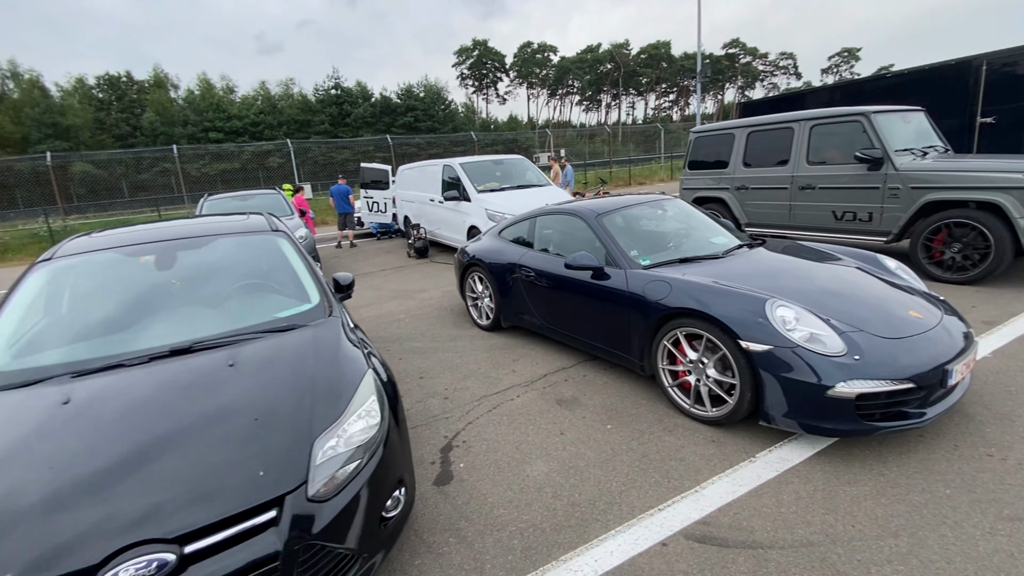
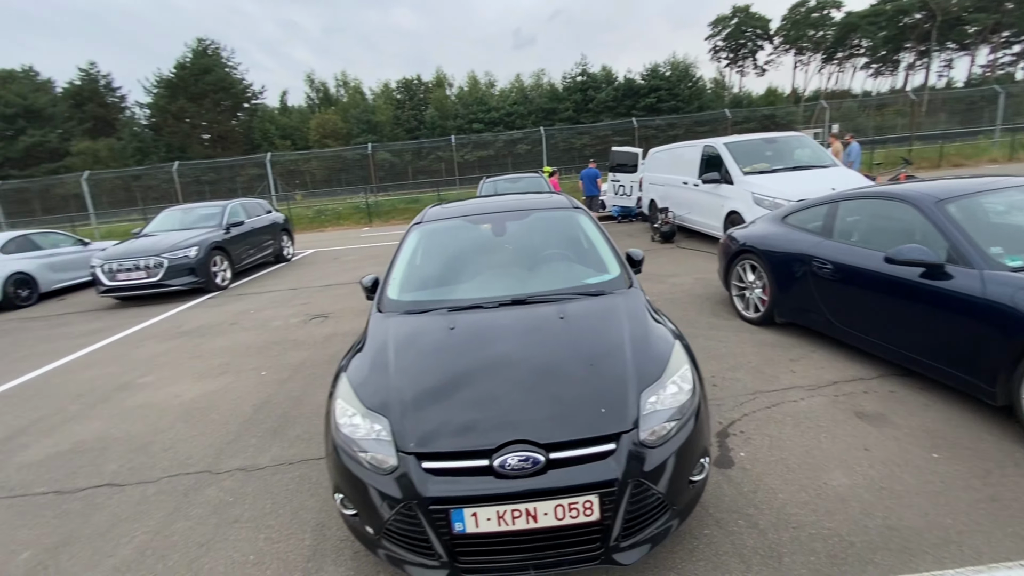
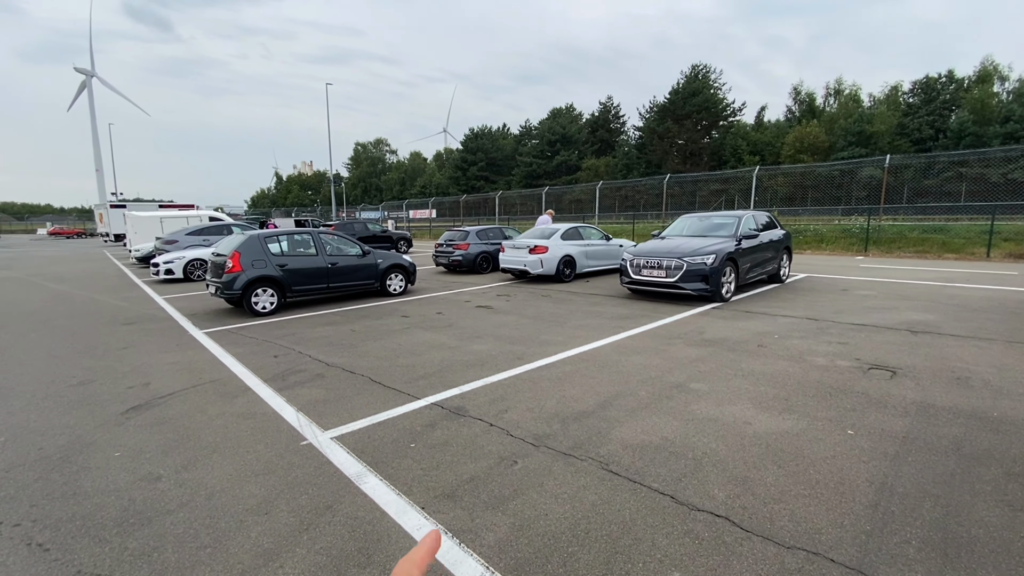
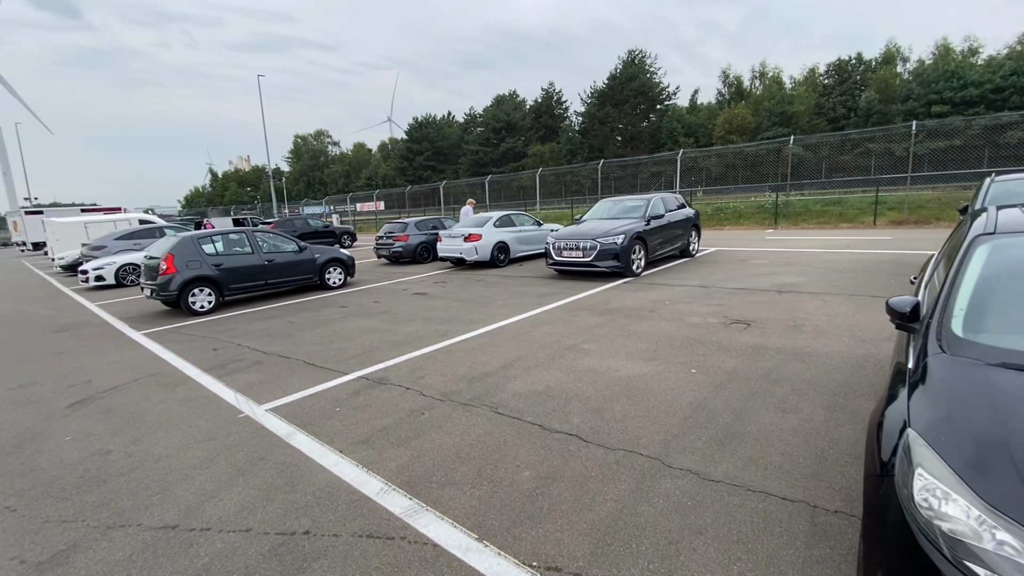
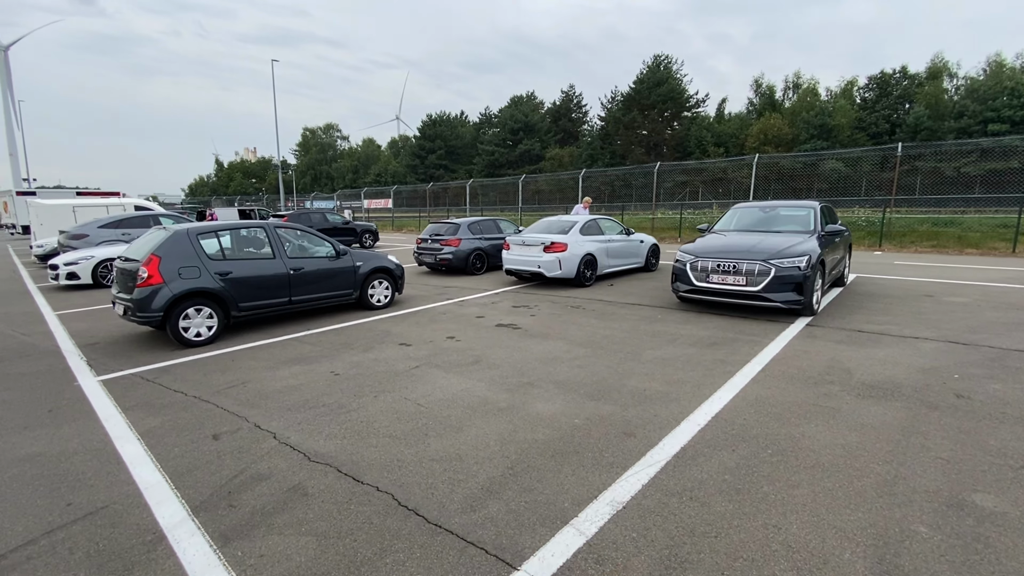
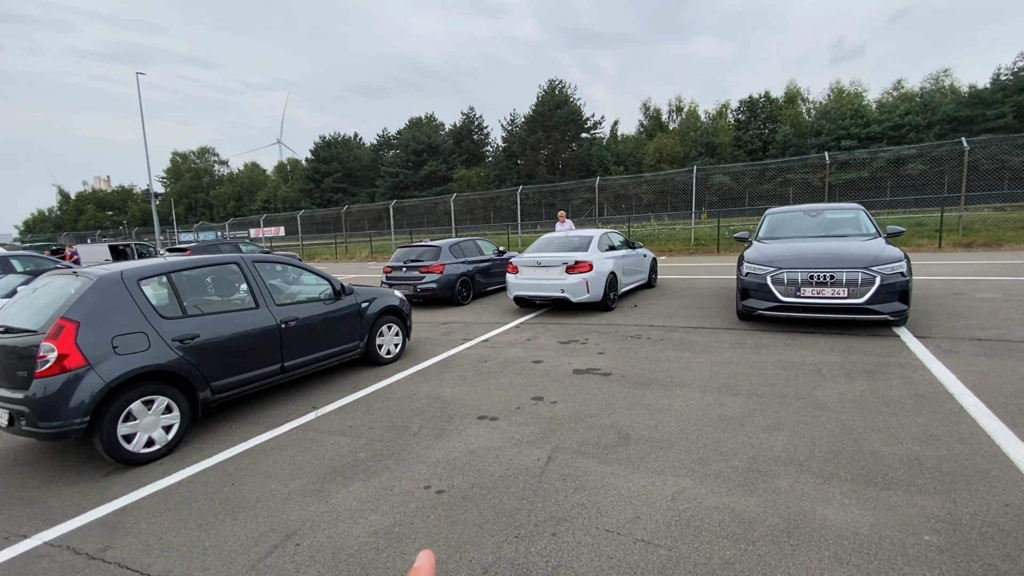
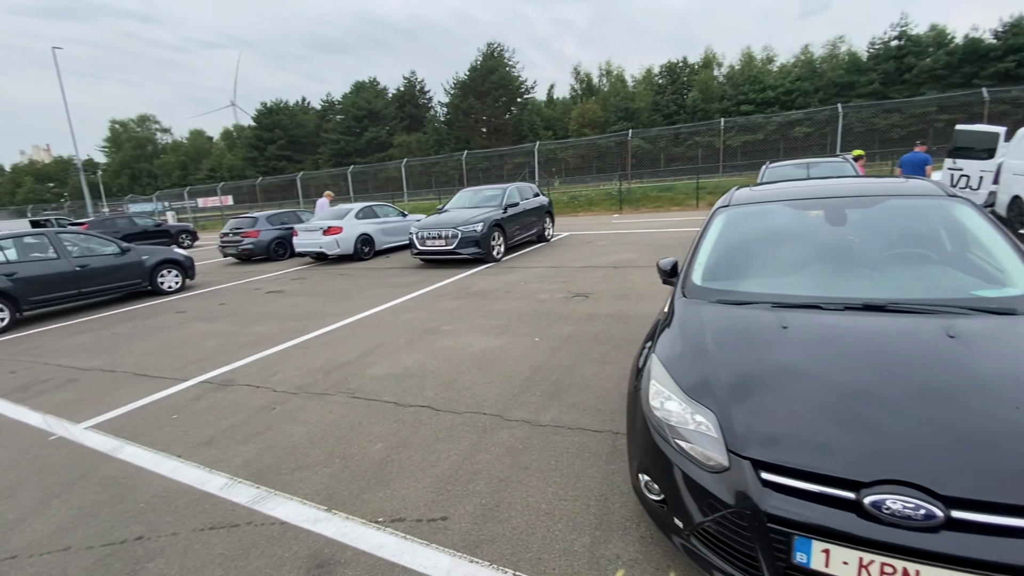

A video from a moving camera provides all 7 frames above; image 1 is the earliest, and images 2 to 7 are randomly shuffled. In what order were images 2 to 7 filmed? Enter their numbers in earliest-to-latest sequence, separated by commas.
2, 7, 4, 3, 5, 6
